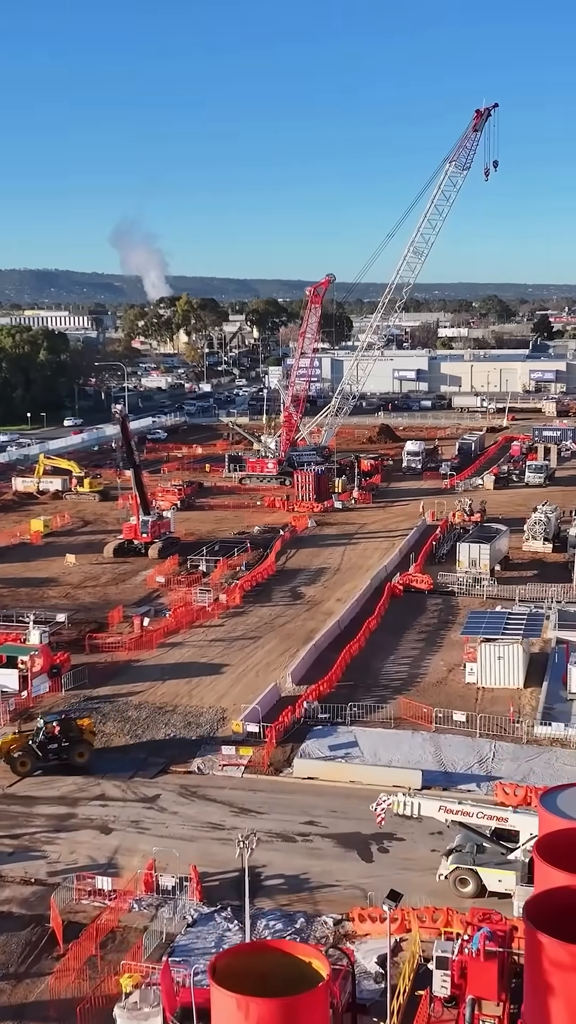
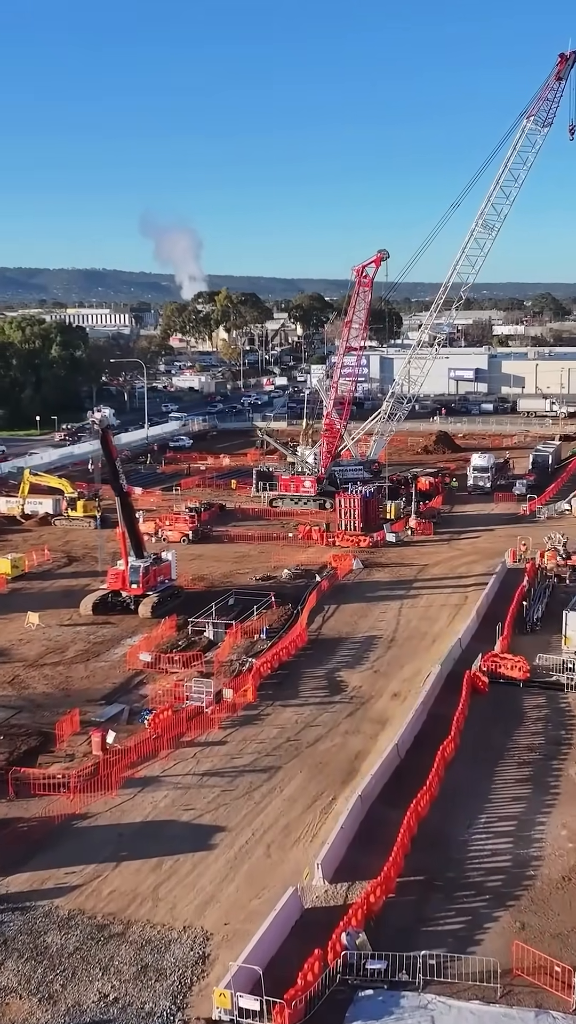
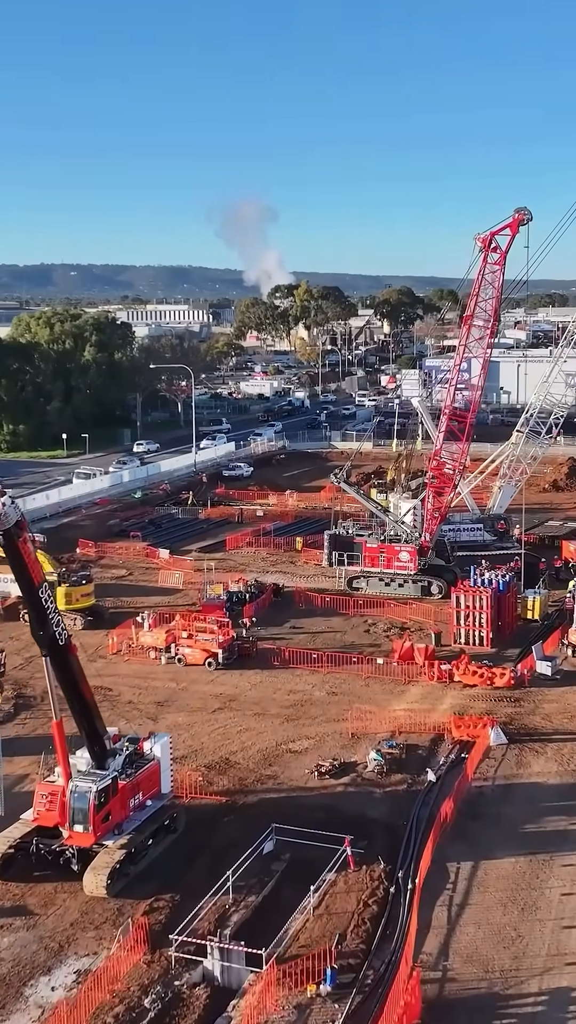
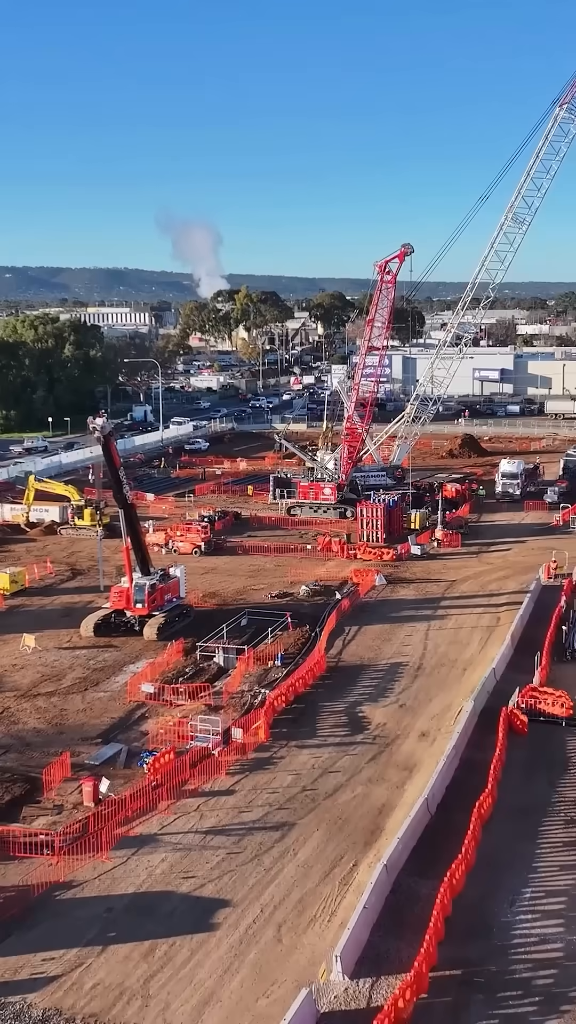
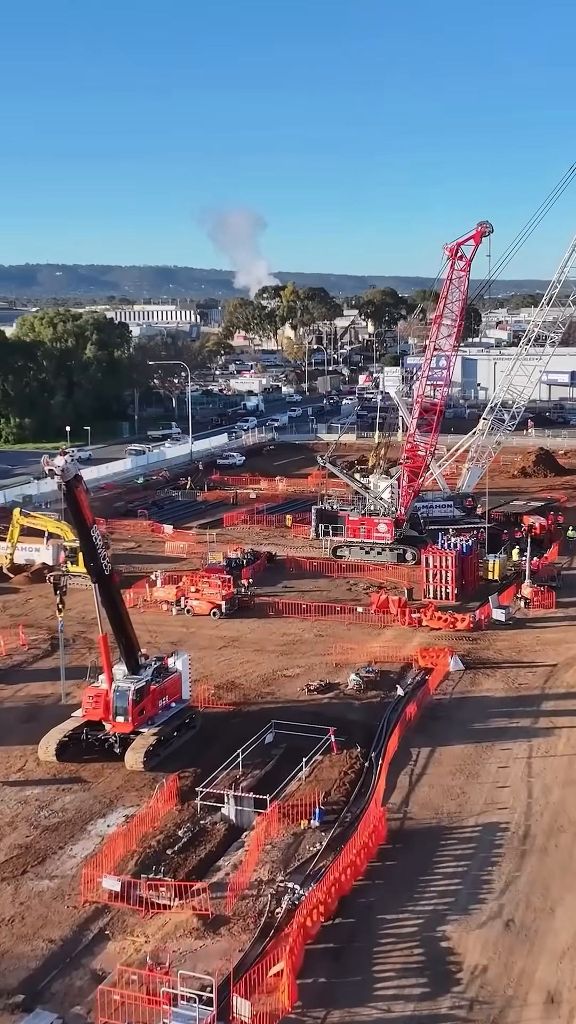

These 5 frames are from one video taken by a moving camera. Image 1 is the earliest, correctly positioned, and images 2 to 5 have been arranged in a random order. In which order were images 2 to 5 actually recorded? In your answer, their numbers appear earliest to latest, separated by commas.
2, 4, 5, 3
